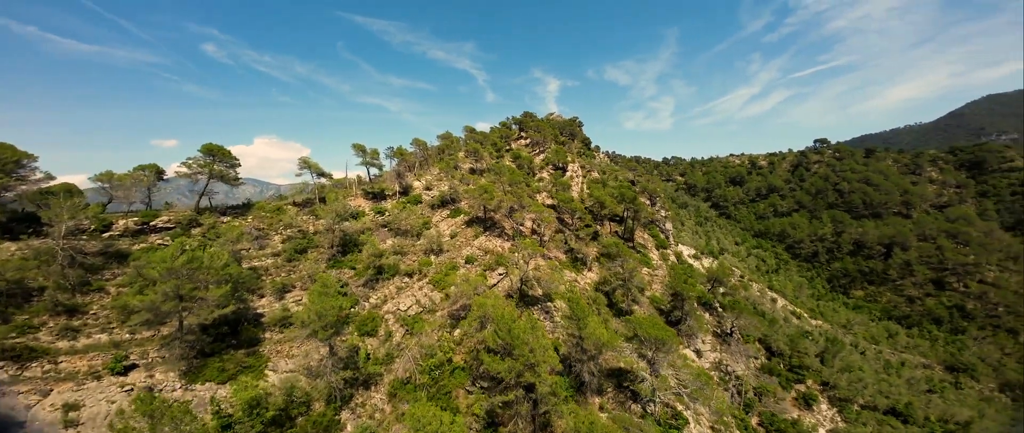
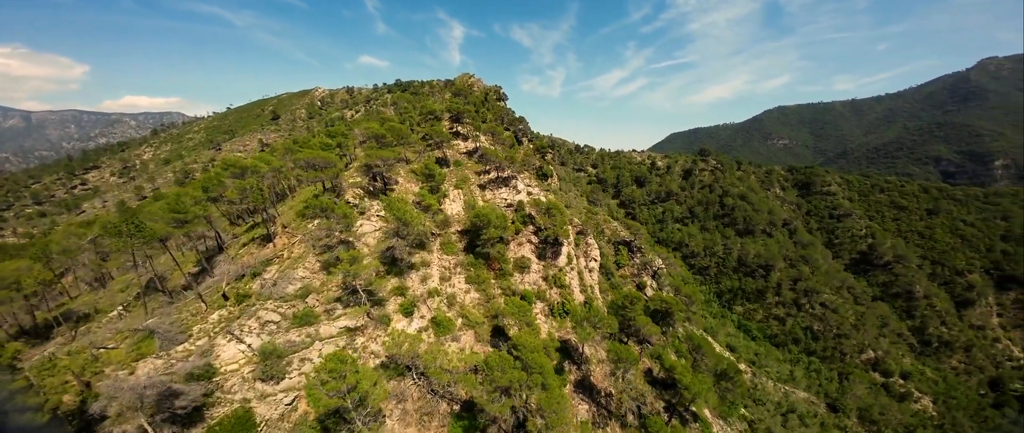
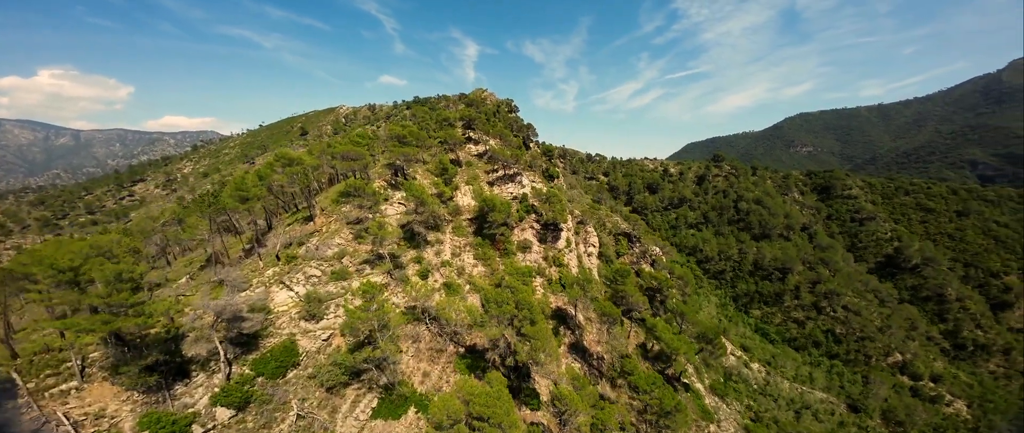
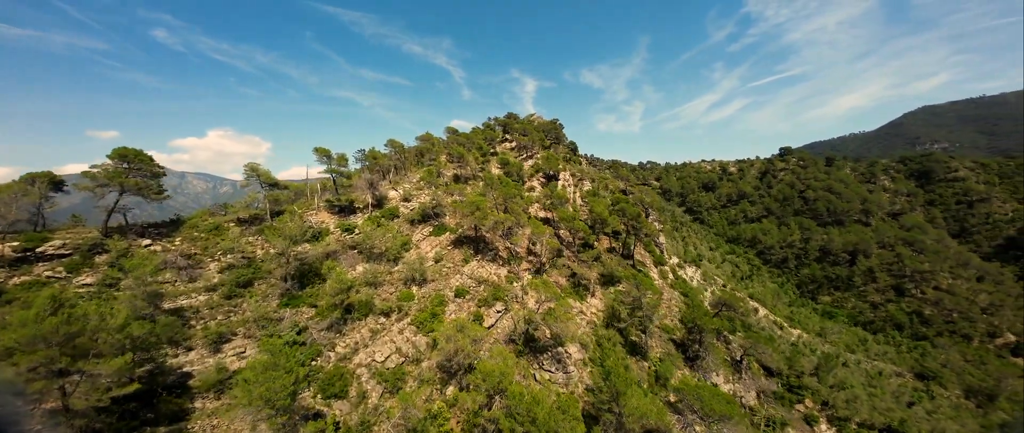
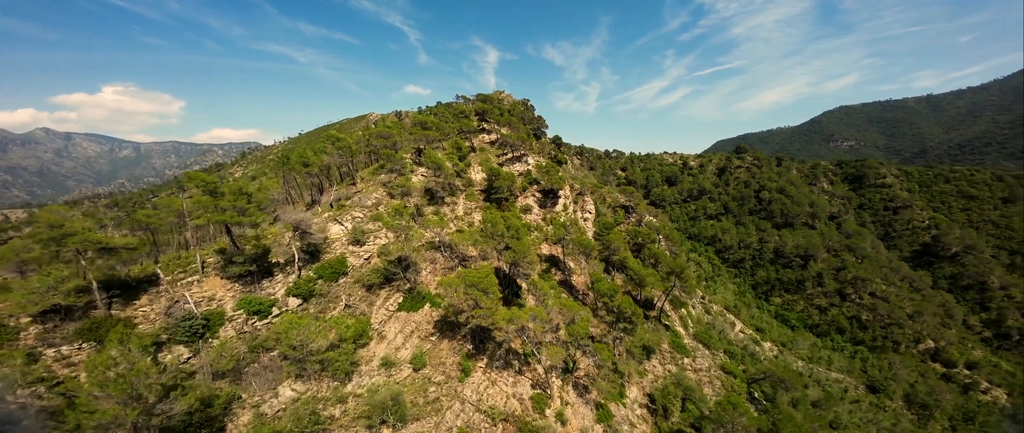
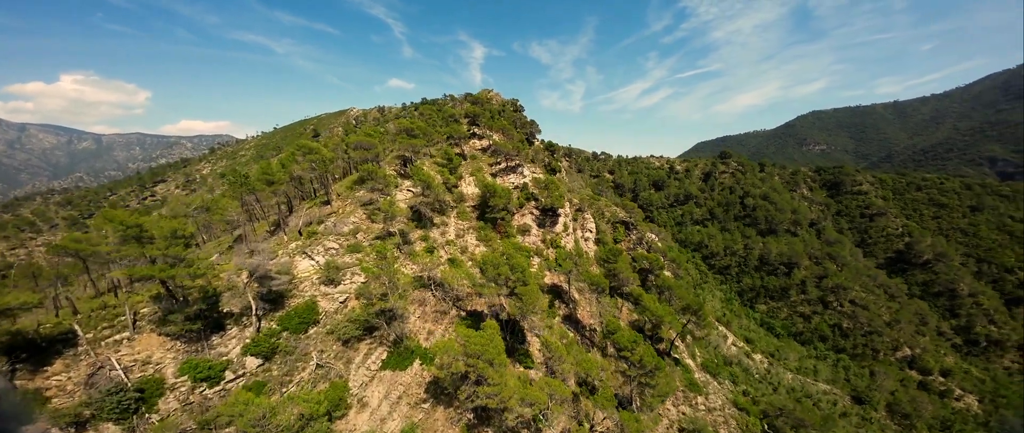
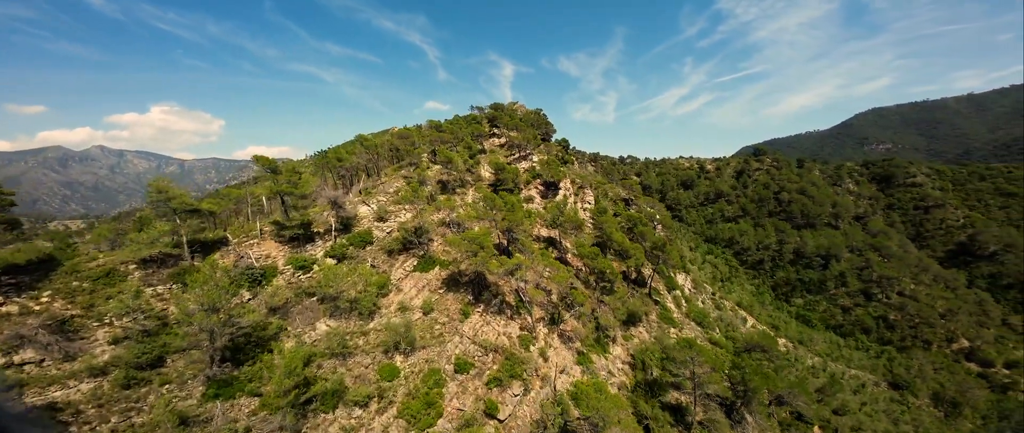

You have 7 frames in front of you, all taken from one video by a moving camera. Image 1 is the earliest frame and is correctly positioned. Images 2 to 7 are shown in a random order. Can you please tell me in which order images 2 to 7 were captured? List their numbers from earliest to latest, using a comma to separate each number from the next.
4, 7, 5, 6, 3, 2
